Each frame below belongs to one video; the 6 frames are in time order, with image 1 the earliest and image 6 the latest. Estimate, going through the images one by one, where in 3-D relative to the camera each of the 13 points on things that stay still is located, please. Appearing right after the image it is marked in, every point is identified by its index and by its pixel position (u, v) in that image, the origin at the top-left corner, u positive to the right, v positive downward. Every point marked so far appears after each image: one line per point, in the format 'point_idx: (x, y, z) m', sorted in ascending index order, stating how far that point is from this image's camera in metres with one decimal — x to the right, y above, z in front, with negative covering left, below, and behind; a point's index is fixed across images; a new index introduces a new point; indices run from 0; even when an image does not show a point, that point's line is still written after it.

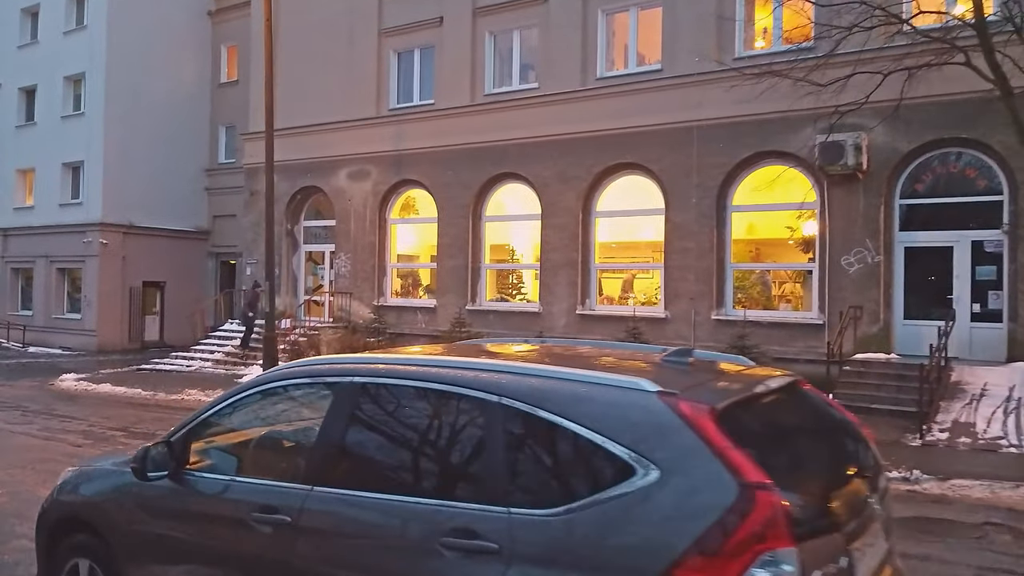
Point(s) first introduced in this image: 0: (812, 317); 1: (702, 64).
0: (+5.5, -0.5, +15.0) m
1: (+3.9, +4.5, +16.2) m
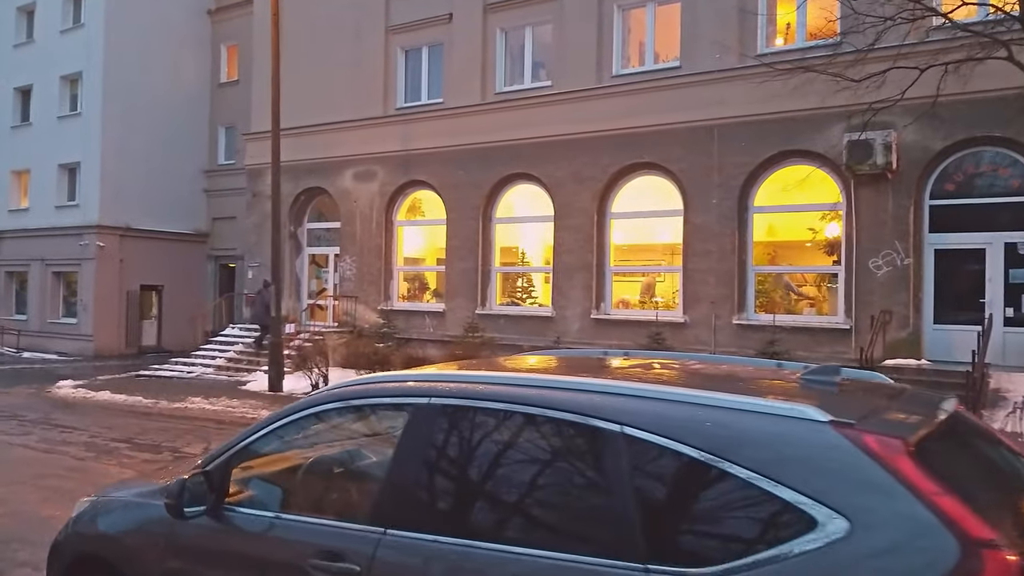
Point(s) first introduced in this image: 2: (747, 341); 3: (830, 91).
0: (+5.8, -0.6, +14.6) m
1: (+4.2, +4.5, +15.8) m
2: (+4.5, -1.0, +15.3) m
3: (+5.8, +3.6, +14.5) m
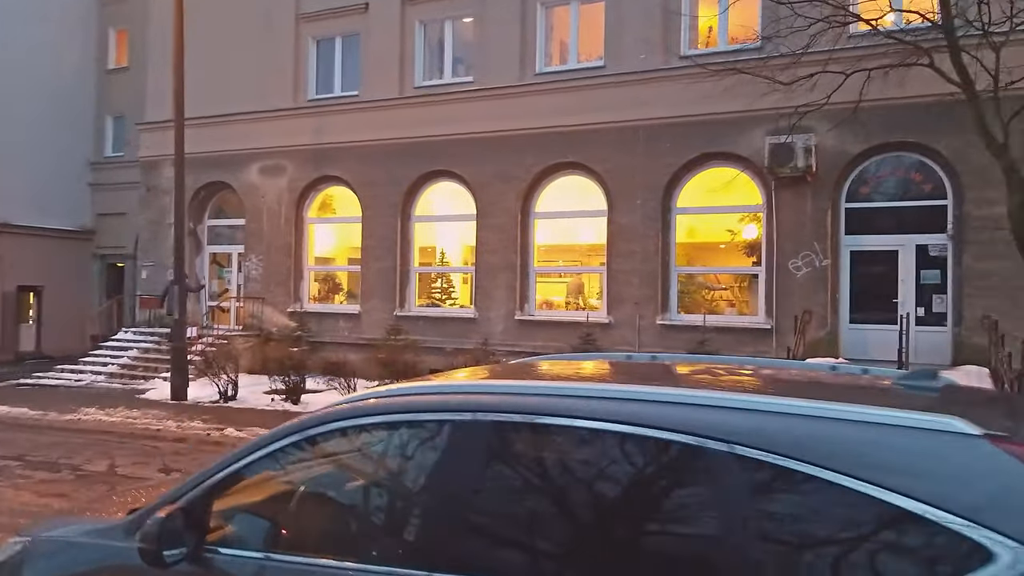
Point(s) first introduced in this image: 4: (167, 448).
0: (+4.5, -0.6, +14.8) m
1: (+2.7, +4.4, +15.8) m
2: (+3.0, -1.0, +15.4) m
3: (+4.5, +3.6, +14.7) m
4: (-4.5, -2.1, +10.5) m
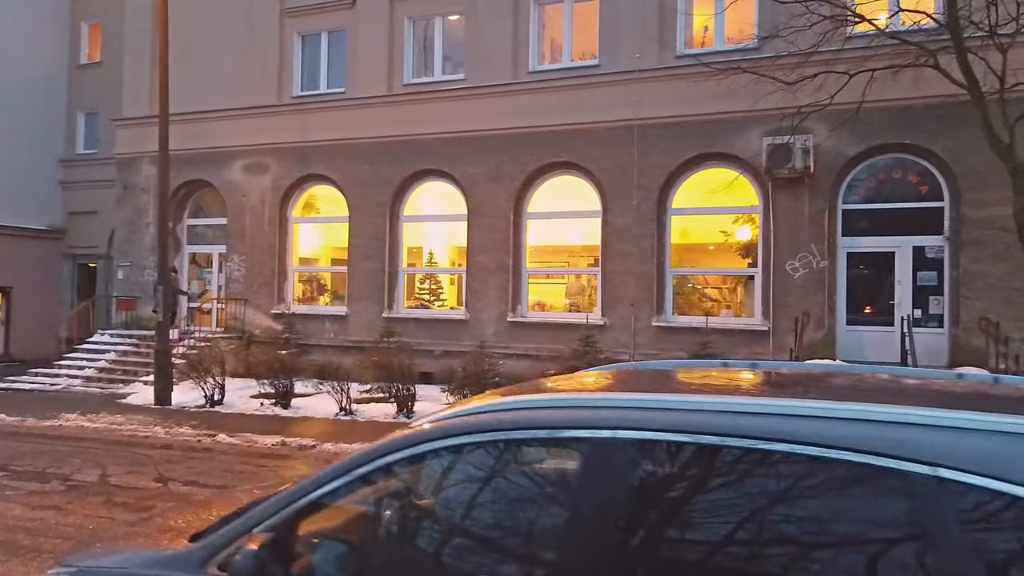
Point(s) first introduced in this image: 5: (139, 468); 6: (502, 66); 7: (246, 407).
0: (+4.4, -0.6, +14.7) m
1: (+2.5, +4.4, +15.7) m
2: (+2.9, -1.1, +15.2) m
3: (+4.4, +3.6, +14.6) m
4: (-4.4, -2.1, +10.1) m
5: (-4.3, -2.1, +9.3) m
6: (-0.2, +4.6, +16.9) m
7: (-4.6, -2.1, +14.0) m
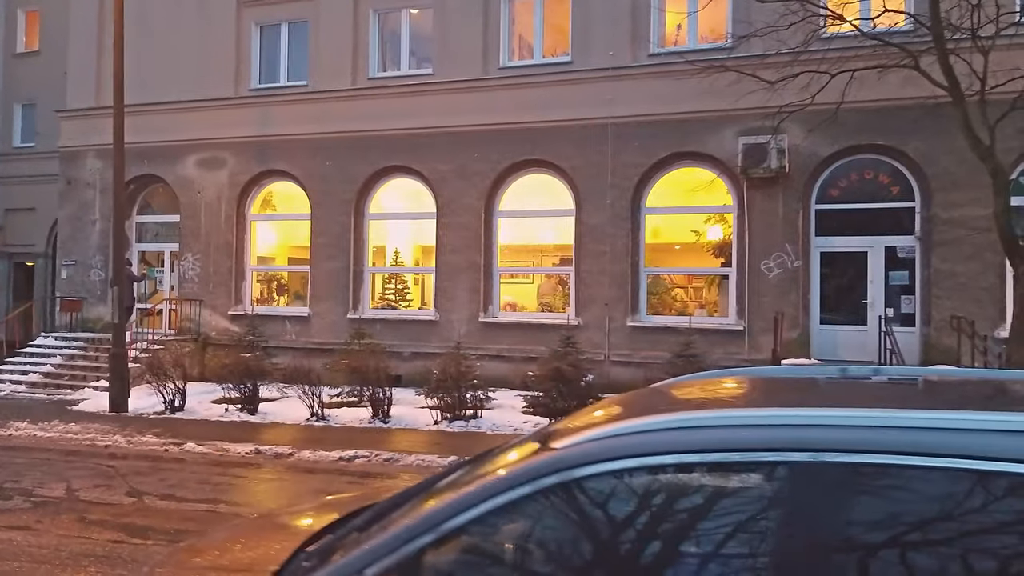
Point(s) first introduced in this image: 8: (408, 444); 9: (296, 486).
0: (+3.9, -0.6, +14.7) m
1: (+2.0, +4.4, +15.5) m
2: (+2.4, -1.0, +15.1) m
3: (+3.9, +3.6, +14.6) m
4: (-4.5, -2.1, +9.5) m
5: (-4.4, -2.1, +8.7) m
6: (-0.8, +4.6, +16.5) m
7: (-5.0, -2.1, +13.3) m
8: (-1.4, -2.2, +11.3) m
9: (-2.3, -2.1, +8.7) m
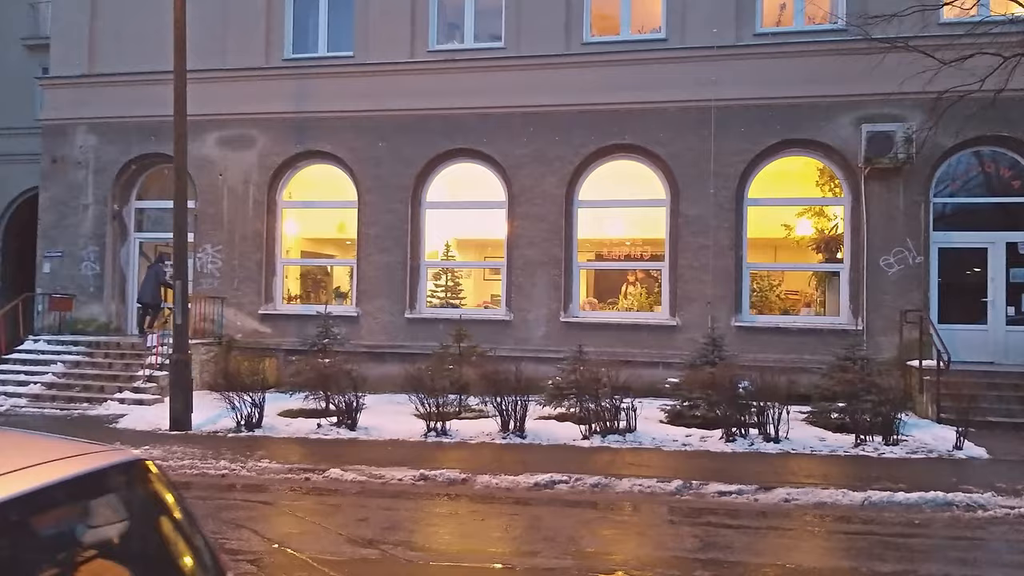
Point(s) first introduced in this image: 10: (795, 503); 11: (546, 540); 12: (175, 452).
0: (+5.7, -0.6, +13.8) m
1: (+3.7, +4.5, +14.4) m
2: (+4.1, -1.0, +14.1) m
3: (+5.7, +3.6, +13.8) m
4: (-2.1, -2.0, +7.6) m
5: (-1.8, -2.0, +6.9) m
6: (+0.7, +4.7, +15.1) m
7: (-3.0, -2.0, +11.4) m
8: (+0.7, -2.1, +9.8) m
9: (+0.2, -2.1, +7.1) m
10: (+2.7, -2.0, +7.7) m
11: (+0.2, -2.1, +6.6) m
12: (-4.2, -2.0, +10.0) m
